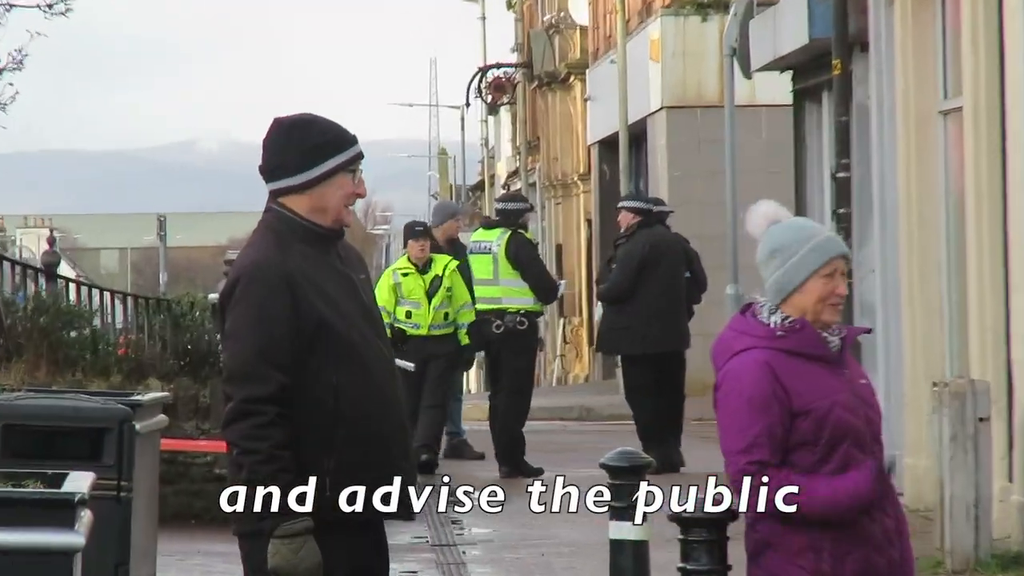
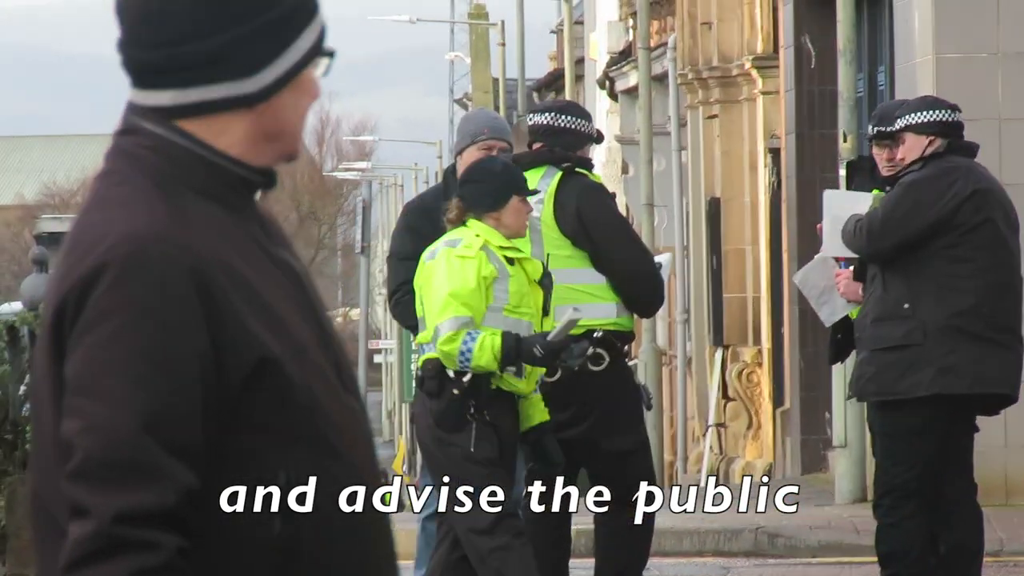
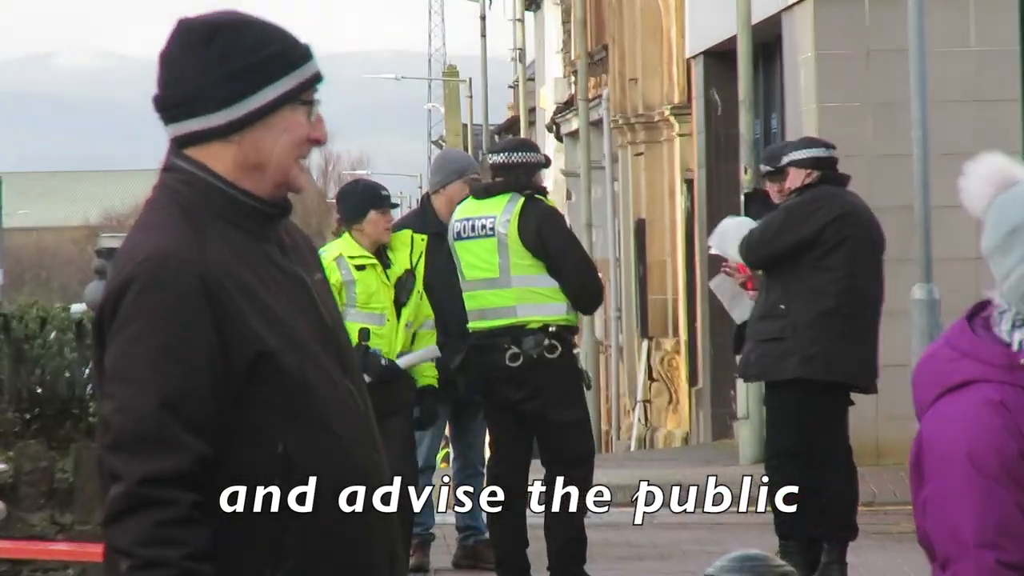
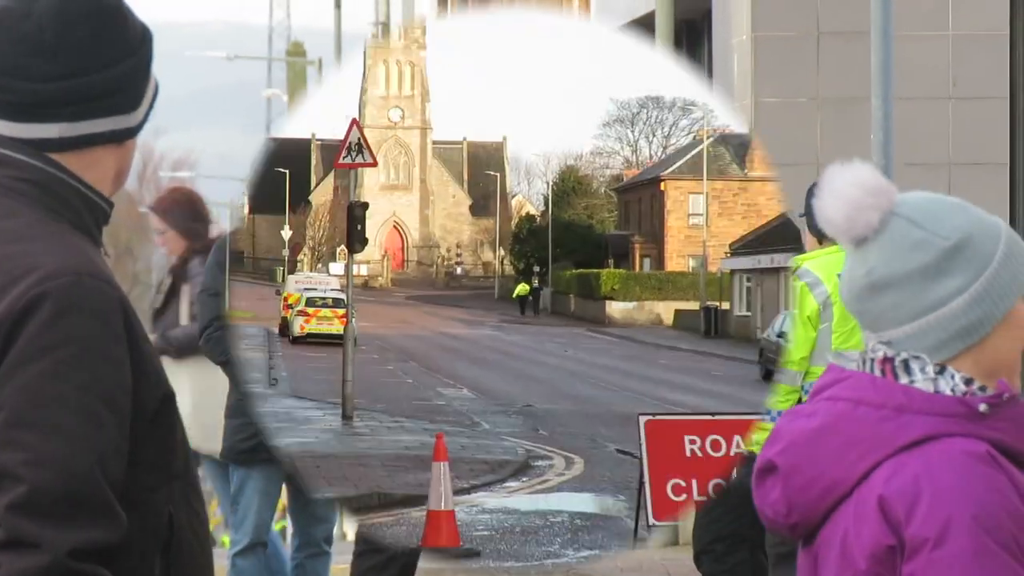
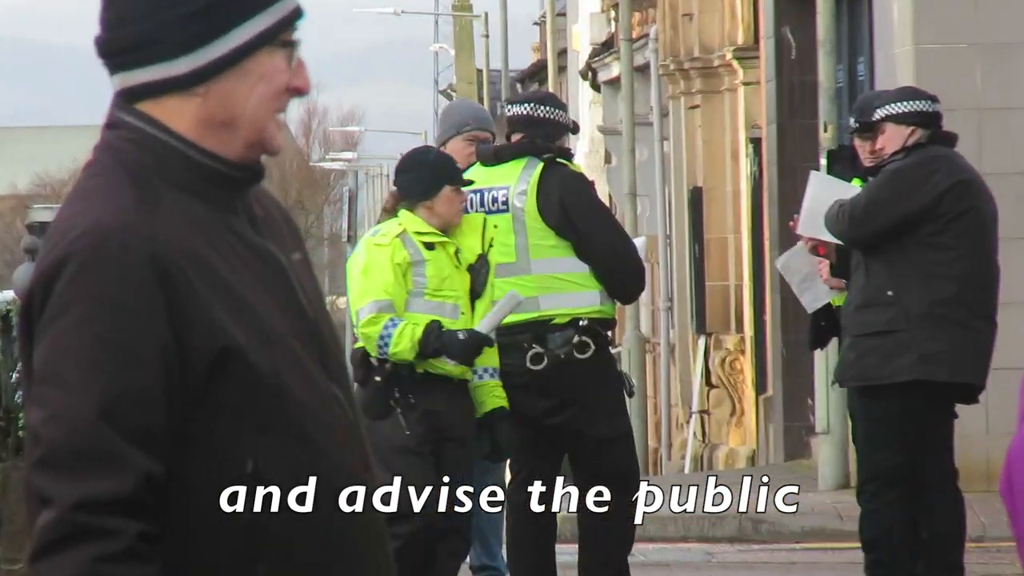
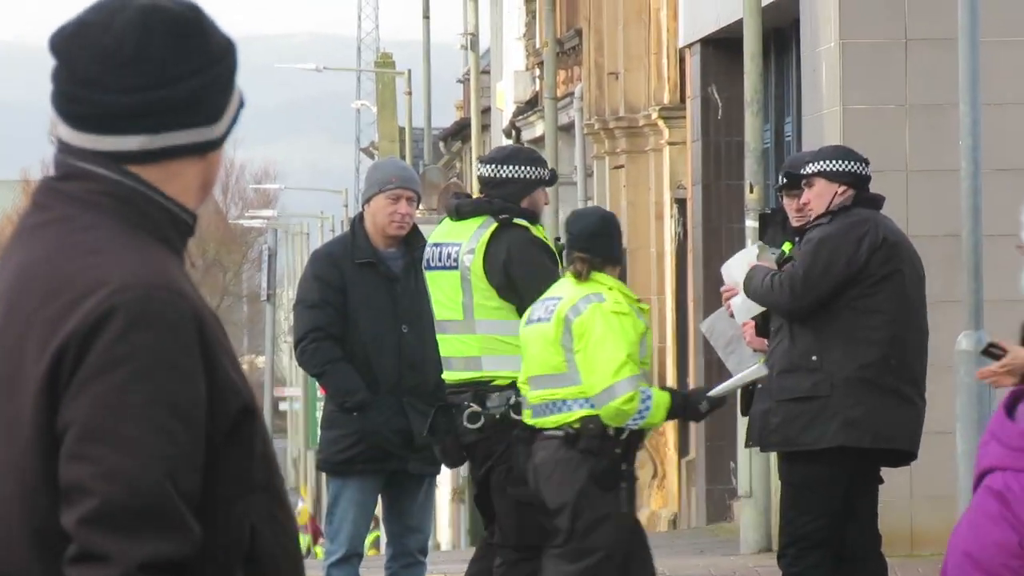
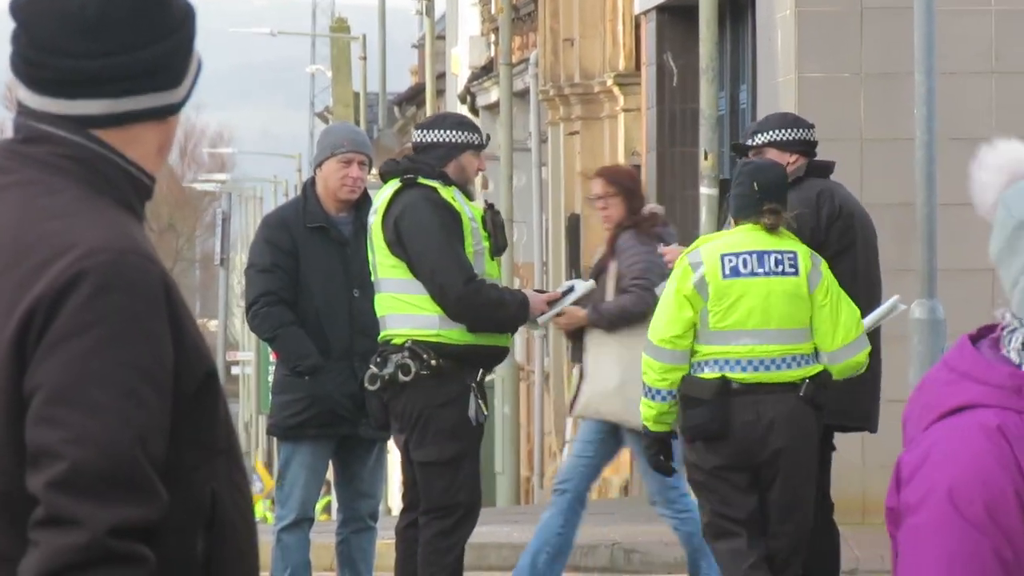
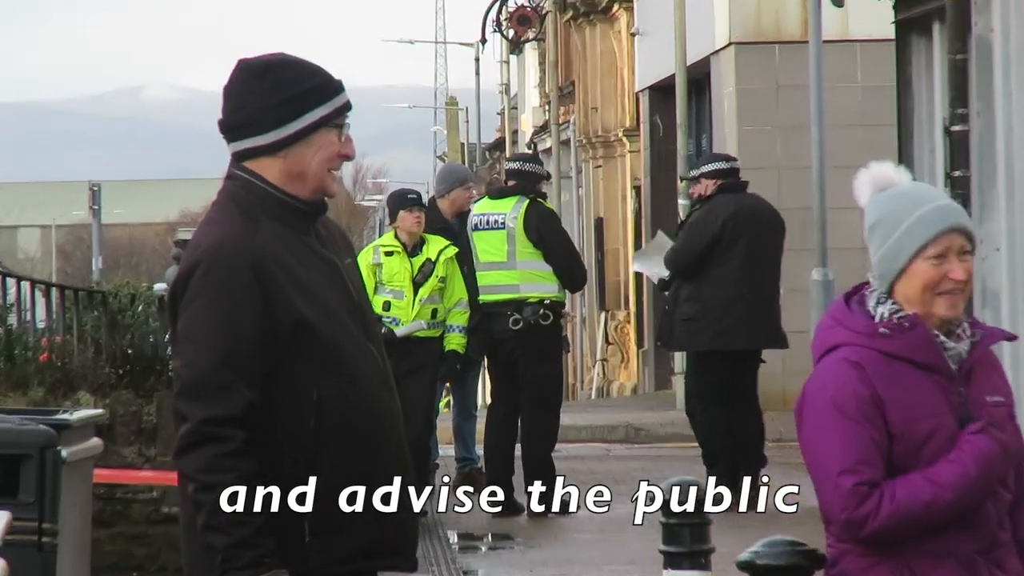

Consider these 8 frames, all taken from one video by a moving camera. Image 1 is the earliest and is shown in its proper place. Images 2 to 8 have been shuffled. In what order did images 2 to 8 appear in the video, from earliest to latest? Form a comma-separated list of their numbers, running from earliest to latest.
8, 3, 5, 2, 6, 7, 4
